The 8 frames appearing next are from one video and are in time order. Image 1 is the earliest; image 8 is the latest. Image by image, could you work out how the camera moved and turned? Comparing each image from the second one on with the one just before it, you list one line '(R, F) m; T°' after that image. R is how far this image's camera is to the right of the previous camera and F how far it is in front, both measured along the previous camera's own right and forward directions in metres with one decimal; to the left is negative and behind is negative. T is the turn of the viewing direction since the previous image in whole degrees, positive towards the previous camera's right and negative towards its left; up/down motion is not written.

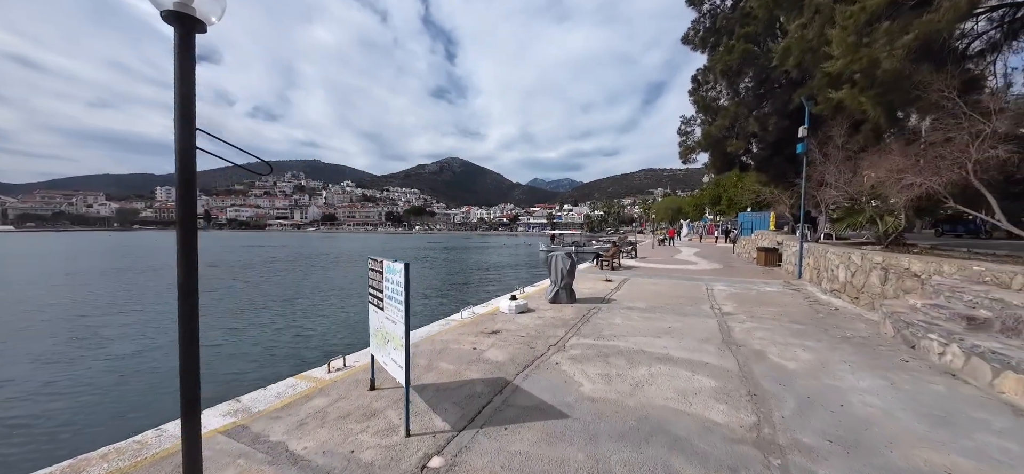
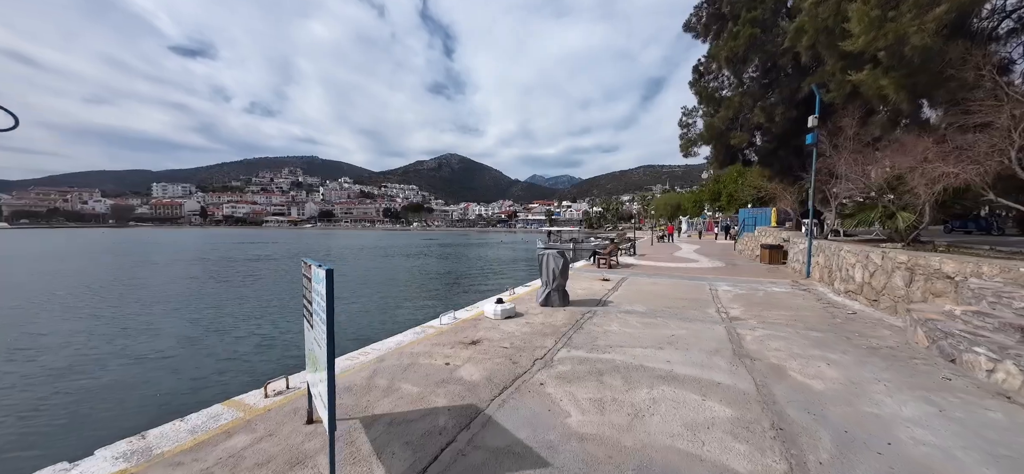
(+0.2, +0.7) m; 0°
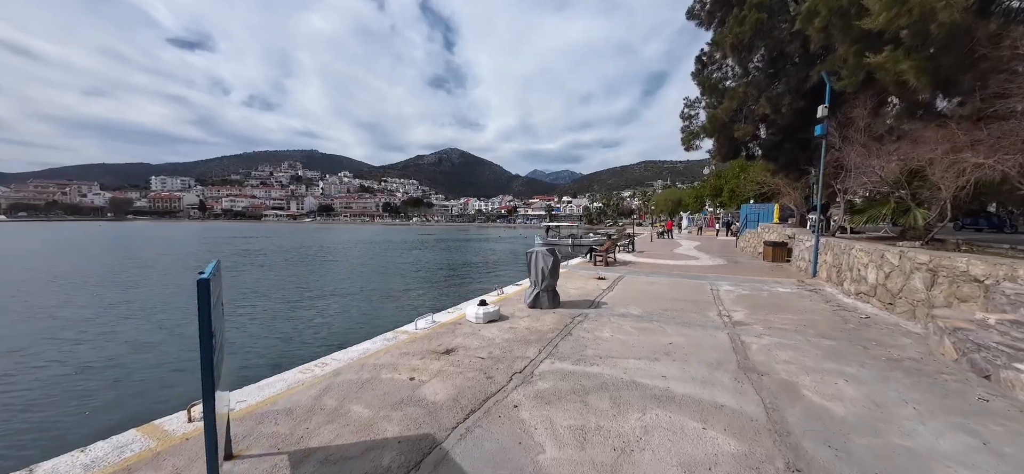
(+0.3, +0.6) m; 0°
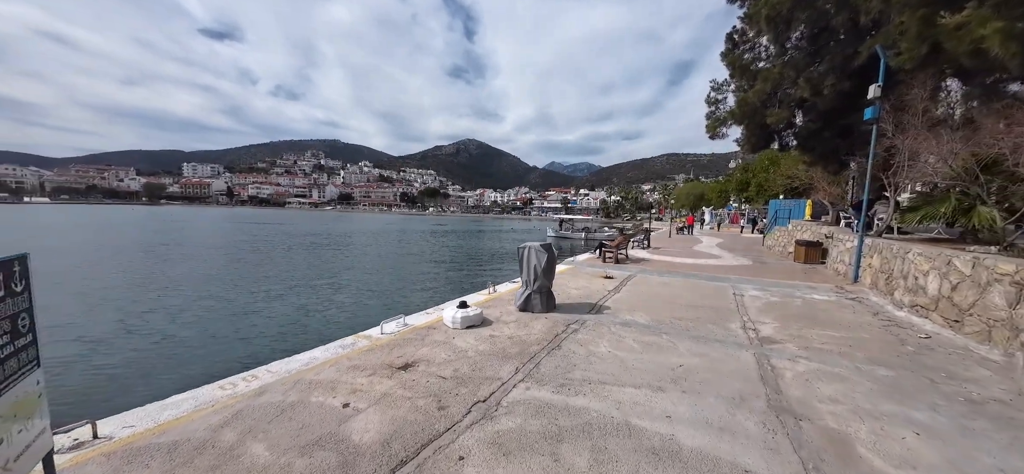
(+0.5, +0.9) m; -3°
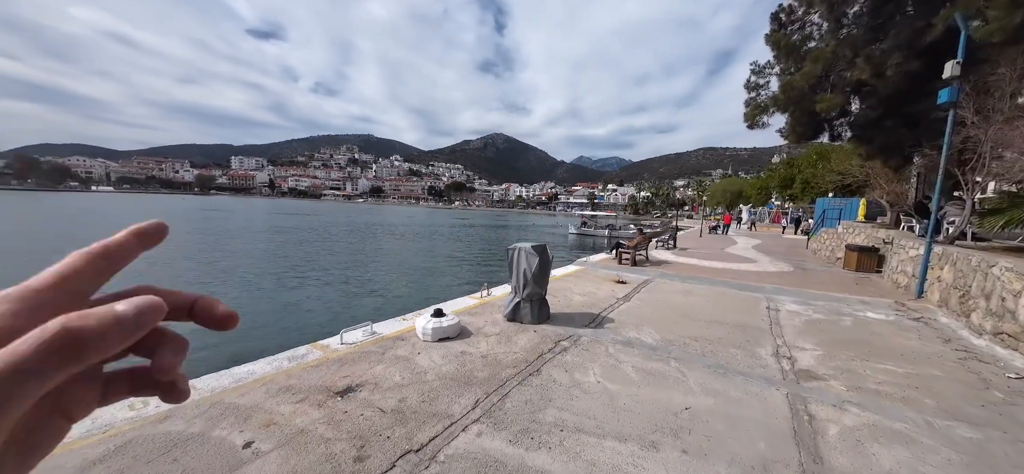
(+0.6, +0.8) m; -4°
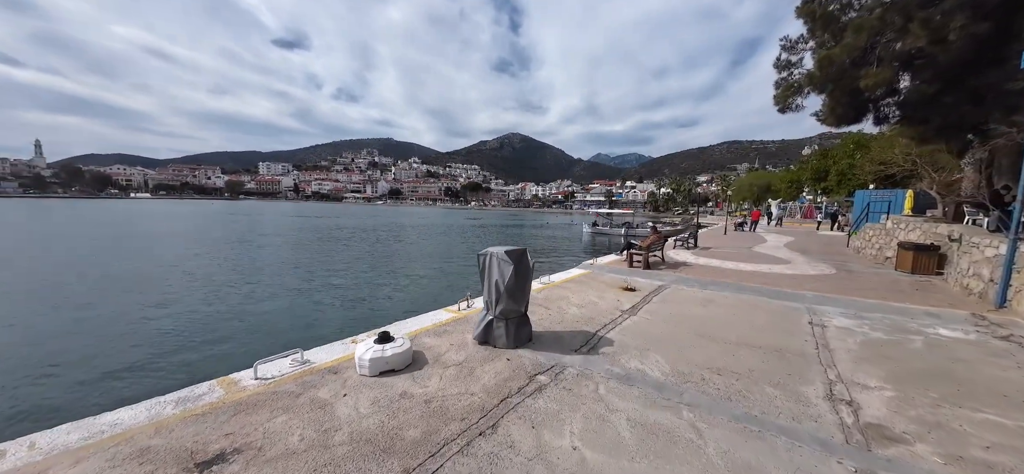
(+0.6, +1.0) m; -3°
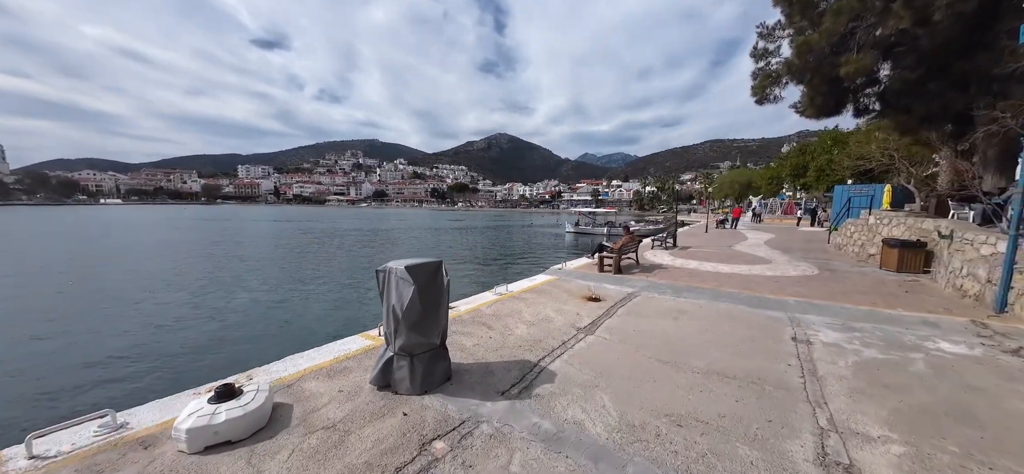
(+0.7, +0.9) m; +2°
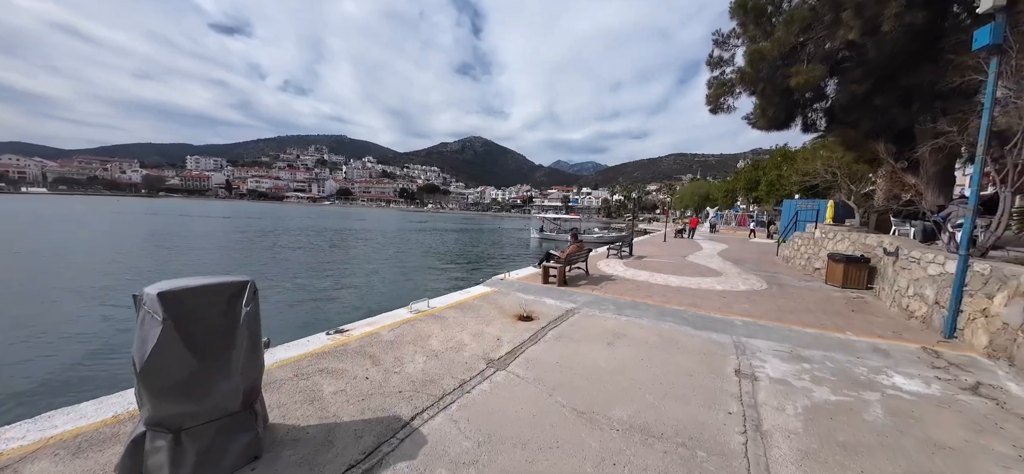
(+0.8, +0.9) m; +5°
